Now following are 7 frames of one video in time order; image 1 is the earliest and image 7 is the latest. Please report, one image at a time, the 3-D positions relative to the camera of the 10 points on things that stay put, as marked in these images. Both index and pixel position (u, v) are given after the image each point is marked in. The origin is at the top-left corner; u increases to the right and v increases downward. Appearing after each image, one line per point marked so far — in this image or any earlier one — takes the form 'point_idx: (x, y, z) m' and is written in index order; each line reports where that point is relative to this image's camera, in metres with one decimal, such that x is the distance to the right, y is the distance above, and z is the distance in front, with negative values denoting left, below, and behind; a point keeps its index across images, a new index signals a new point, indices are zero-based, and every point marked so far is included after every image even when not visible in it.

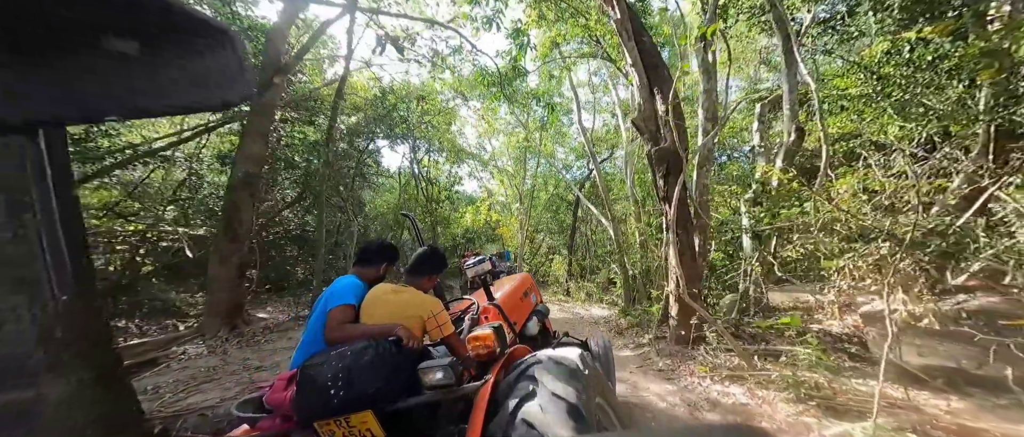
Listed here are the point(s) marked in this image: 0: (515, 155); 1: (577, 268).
0: (+0.2, +3.0, +16.0) m
1: (+2.4, -1.9, +12.8) m
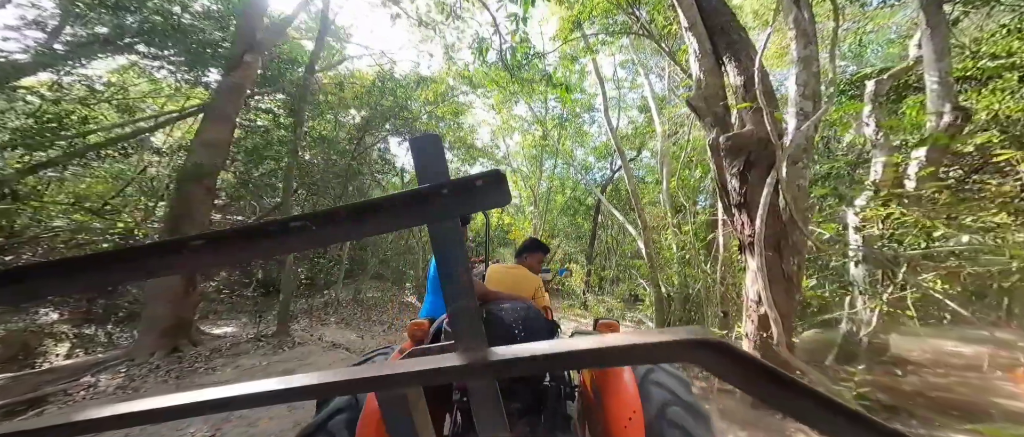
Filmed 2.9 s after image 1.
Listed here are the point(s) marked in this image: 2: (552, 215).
0: (+0.9, +2.8, +15.0) m
1: (+2.8, -2.1, +11.6) m
2: (+1.8, +0.2, +15.0) m
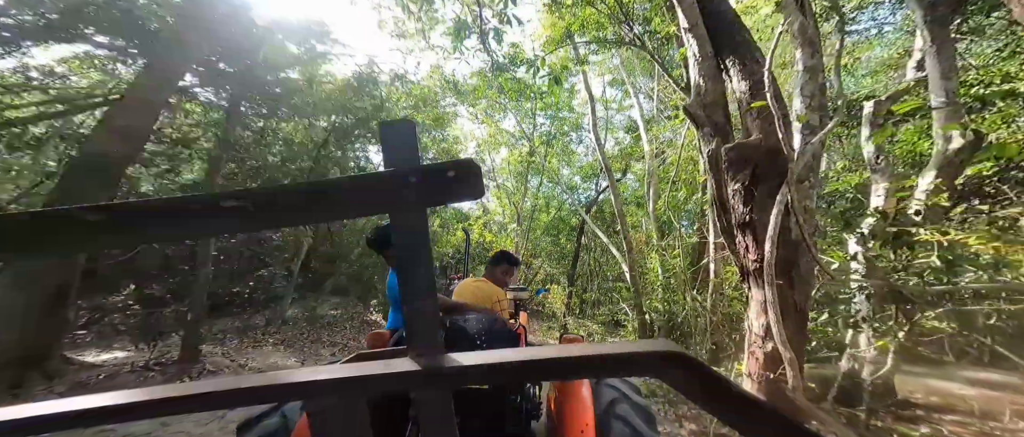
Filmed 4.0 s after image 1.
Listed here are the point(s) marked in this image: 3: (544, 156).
0: (+0.2, +2.0, +14.7) m
1: (+2.1, -2.8, +11.2) m
2: (+1.0, -0.6, +14.6) m
3: (+1.2, +2.4, +13.0) m
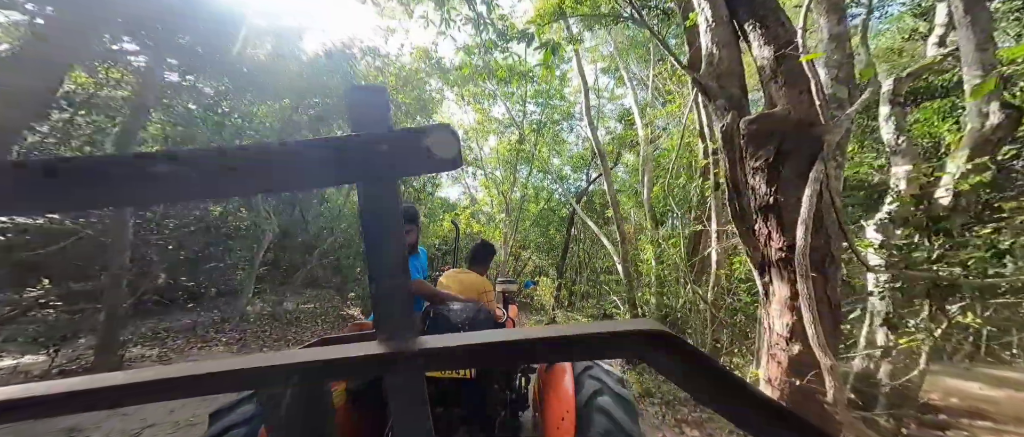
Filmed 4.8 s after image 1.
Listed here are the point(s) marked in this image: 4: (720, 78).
0: (-0.2, +2.4, +14.3) m
1: (+1.7, -2.5, +10.9) m
2: (+0.5, -0.2, +14.3) m
3: (+0.7, +2.7, +12.6) m
4: (+1.5, +1.0, +2.5) m
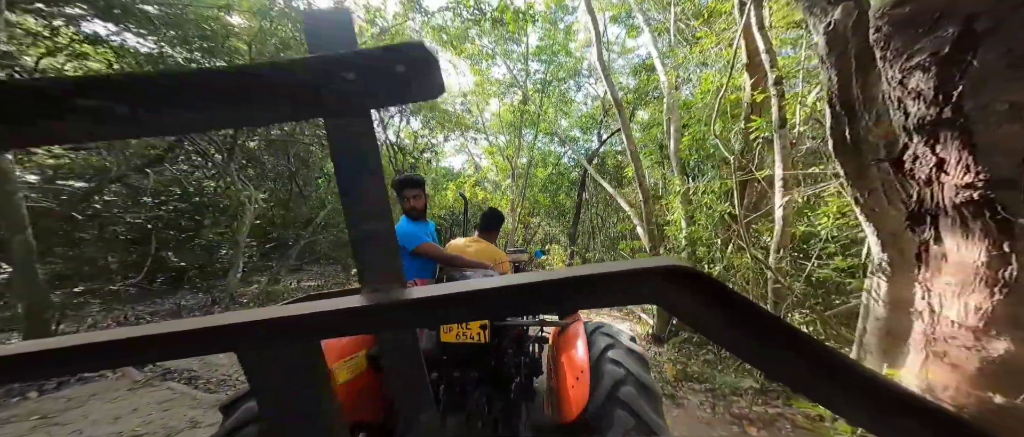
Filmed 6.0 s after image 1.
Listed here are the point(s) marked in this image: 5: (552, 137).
0: (-0.1, +3.7, +13.3) m
1: (+2.0, -1.4, +10.4) m
2: (+0.8, +1.1, +13.6) m
3: (+0.9, +3.9, +11.6) m
4: (+1.6, +1.4, +1.7) m
5: (+1.5, +2.9, +12.2) m
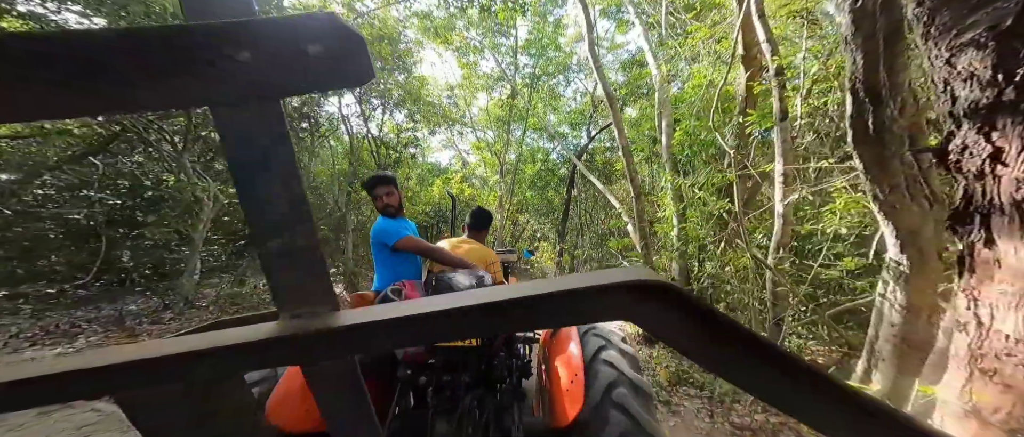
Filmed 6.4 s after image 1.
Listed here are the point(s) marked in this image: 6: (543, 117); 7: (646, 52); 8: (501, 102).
0: (-0.5, +3.8, +13.1) m
1: (+1.7, -1.3, +10.2) m
2: (+0.3, +1.2, +13.3) m
3: (+0.5, +4.0, +11.3) m
4: (+1.6, +1.4, +1.5) m
5: (+1.0, +3.0, +11.9) m
6: (+1.1, +3.5, +11.5) m
7: (+2.7, +3.3, +6.7) m
8: (-0.4, +4.2, +12.2) m
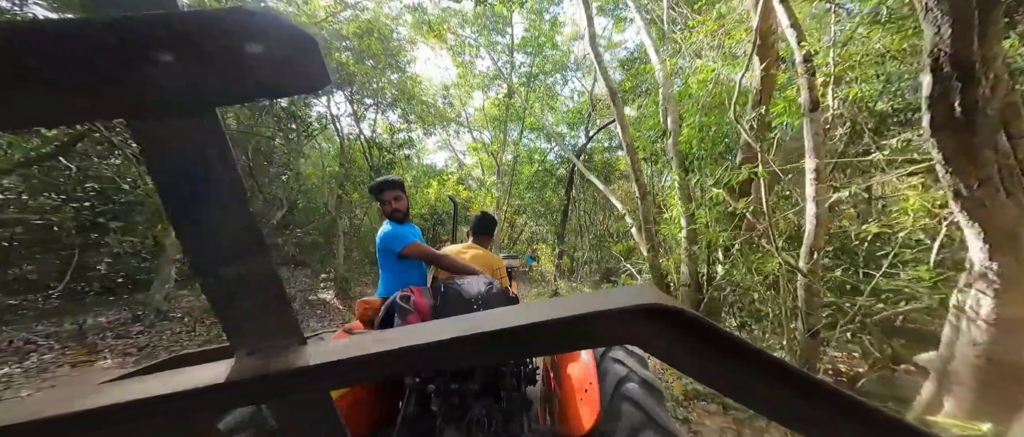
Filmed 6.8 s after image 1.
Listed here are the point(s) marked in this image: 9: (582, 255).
0: (-0.6, +3.7, +12.8) m
1: (+1.6, -1.3, +9.9) m
2: (+0.2, +1.1, +13.0) m
3: (+0.4, +3.9, +11.1) m
4: (+1.6, +1.4, +1.2) m
5: (+0.9, +3.0, +11.7) m
6: (+1.0, +3.5, +11.3) m
7: (+2.6, +3.3, +6.4) m
8: (-0.5, +4.2, +11.9) m
9: (+1.9, -1.0, +9.2) m
